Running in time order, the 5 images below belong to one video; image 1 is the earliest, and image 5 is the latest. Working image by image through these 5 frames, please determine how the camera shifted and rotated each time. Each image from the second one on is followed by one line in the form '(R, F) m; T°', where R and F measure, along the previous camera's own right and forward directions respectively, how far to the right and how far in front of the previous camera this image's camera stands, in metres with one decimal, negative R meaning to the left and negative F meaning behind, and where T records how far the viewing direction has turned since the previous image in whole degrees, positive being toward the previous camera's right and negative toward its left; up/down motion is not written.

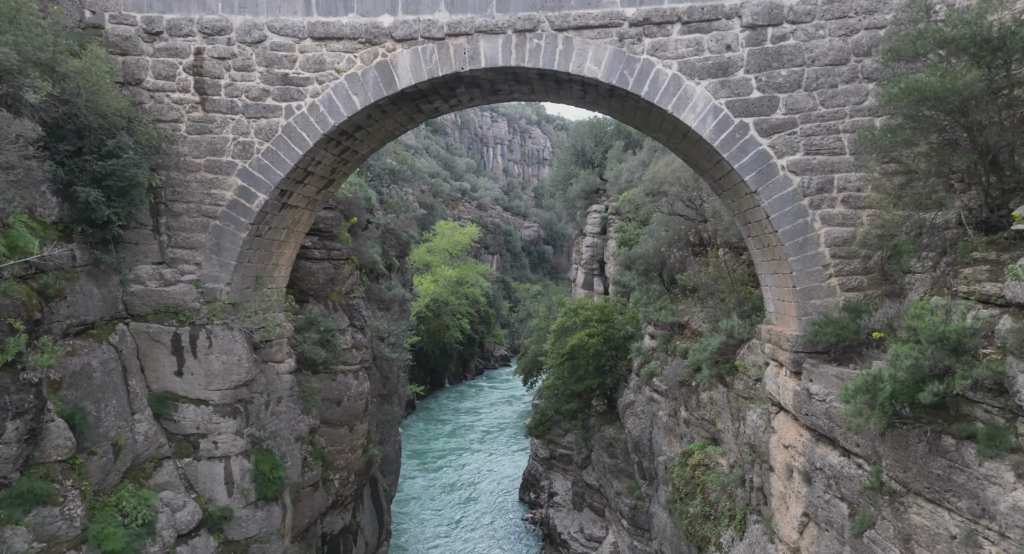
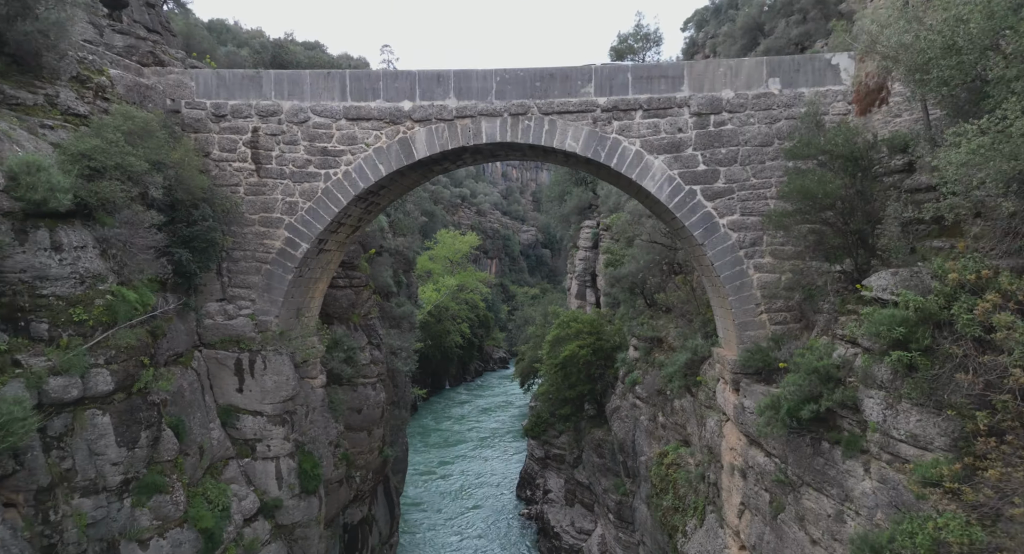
(0.0, -1.3) m; 0°
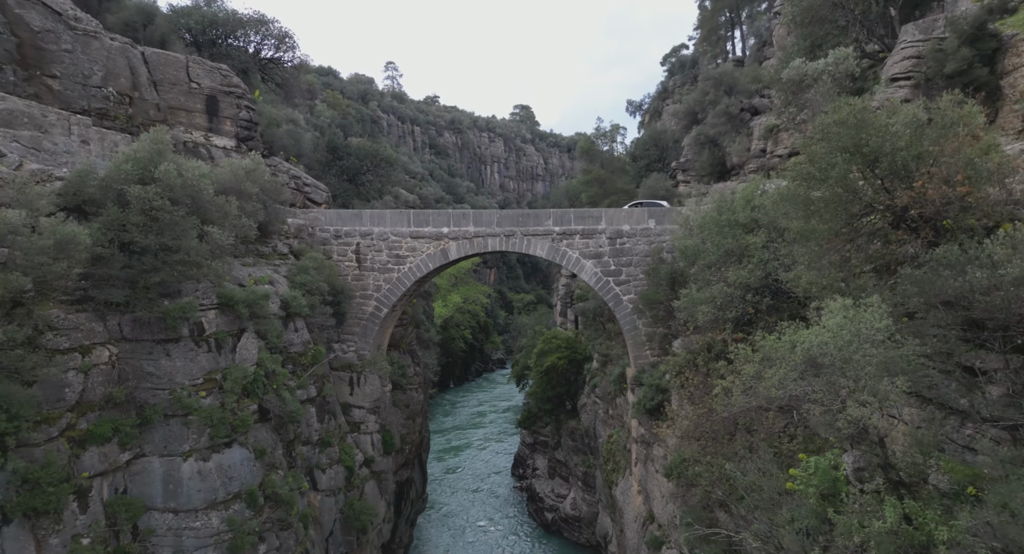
(+0.1, -5.1) m; 0°
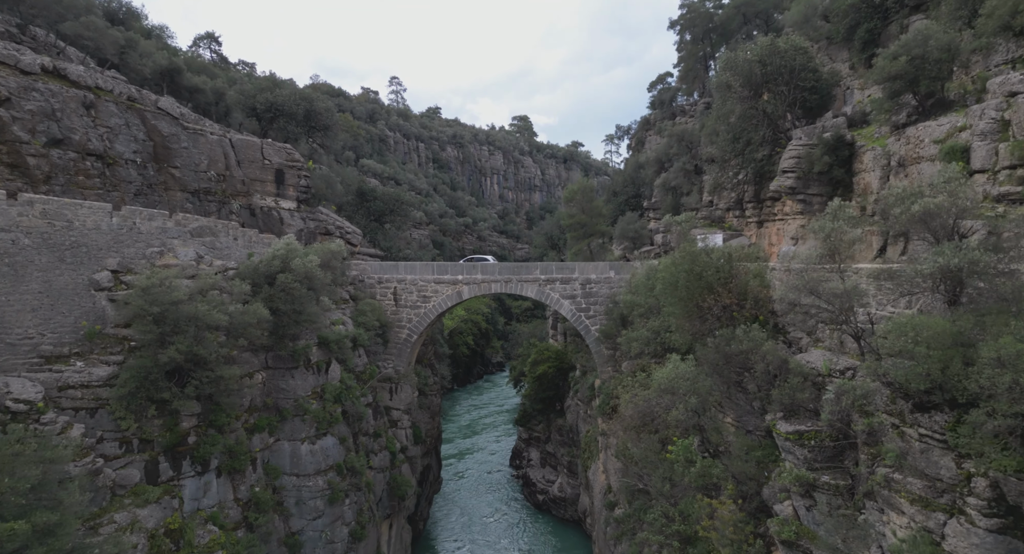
(0.0, -4.2) m; 0°
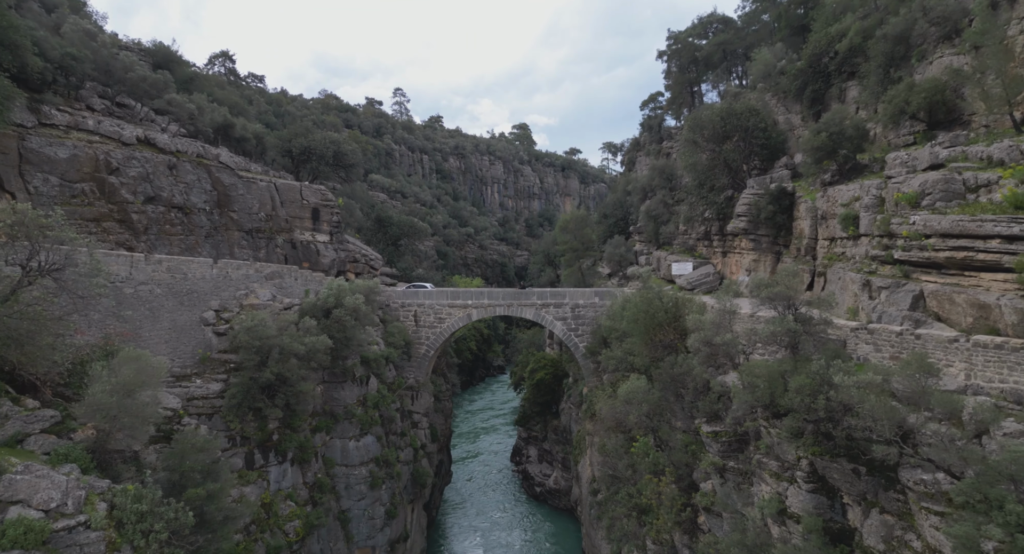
(-0.1, -3.1) m; 0°
